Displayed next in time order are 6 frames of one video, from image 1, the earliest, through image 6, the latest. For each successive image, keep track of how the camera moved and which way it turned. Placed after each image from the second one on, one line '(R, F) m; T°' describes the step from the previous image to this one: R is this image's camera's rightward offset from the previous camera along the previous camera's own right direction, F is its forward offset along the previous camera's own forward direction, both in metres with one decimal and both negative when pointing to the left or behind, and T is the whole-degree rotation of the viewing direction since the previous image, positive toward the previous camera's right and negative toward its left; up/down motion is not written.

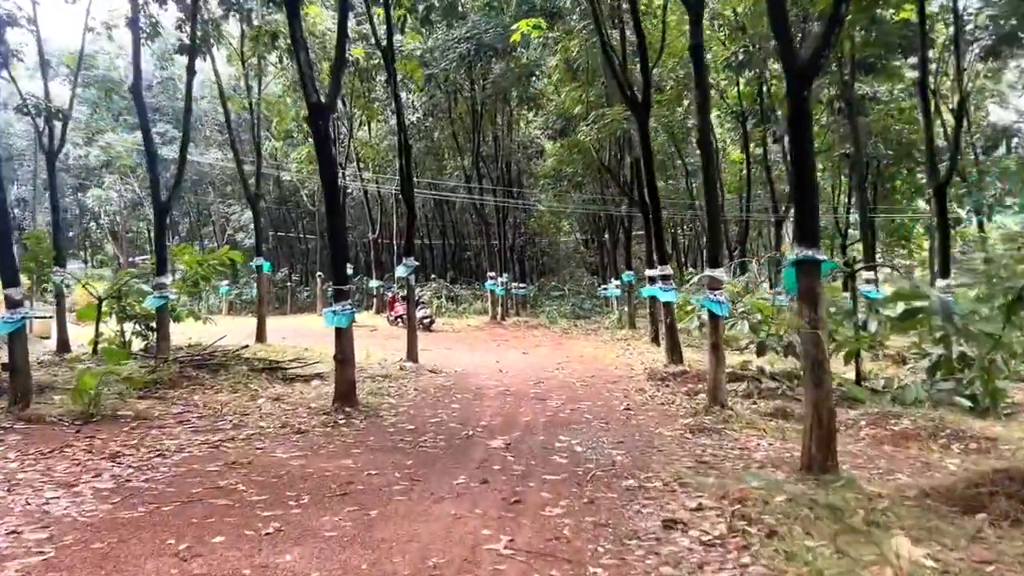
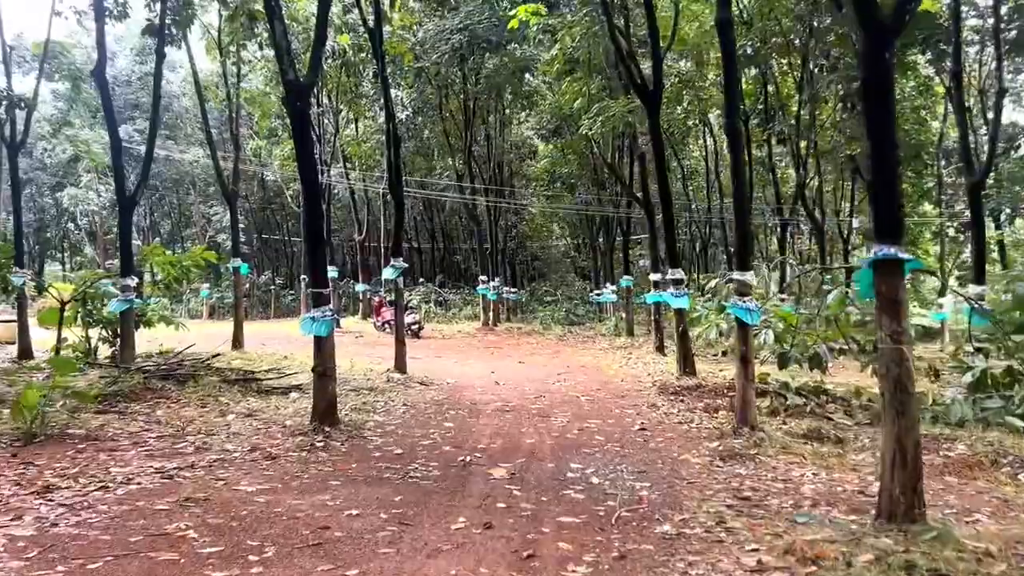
(-0.1, +0.9) m; +1°
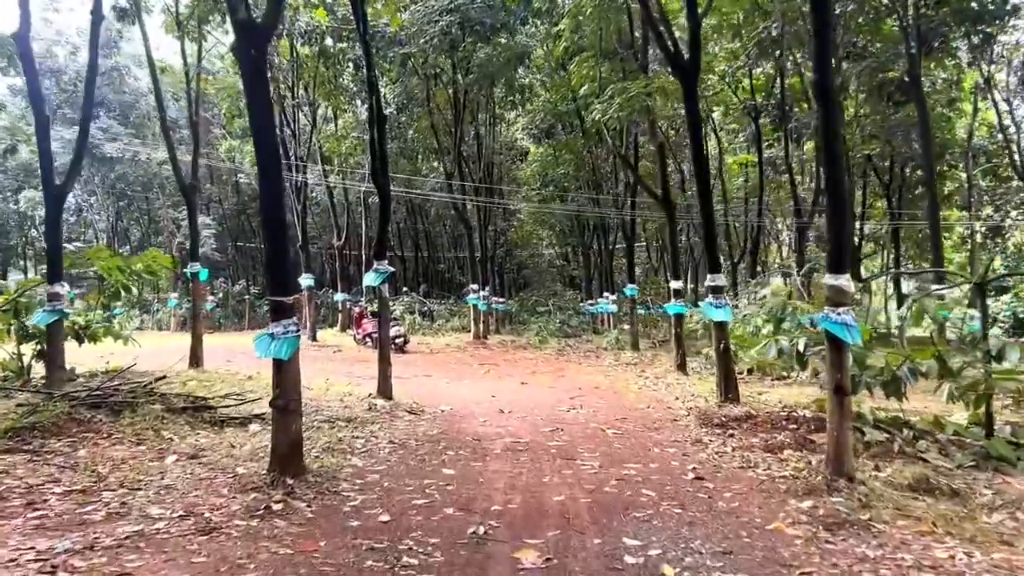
(-0.2, +1.6) m; +1°
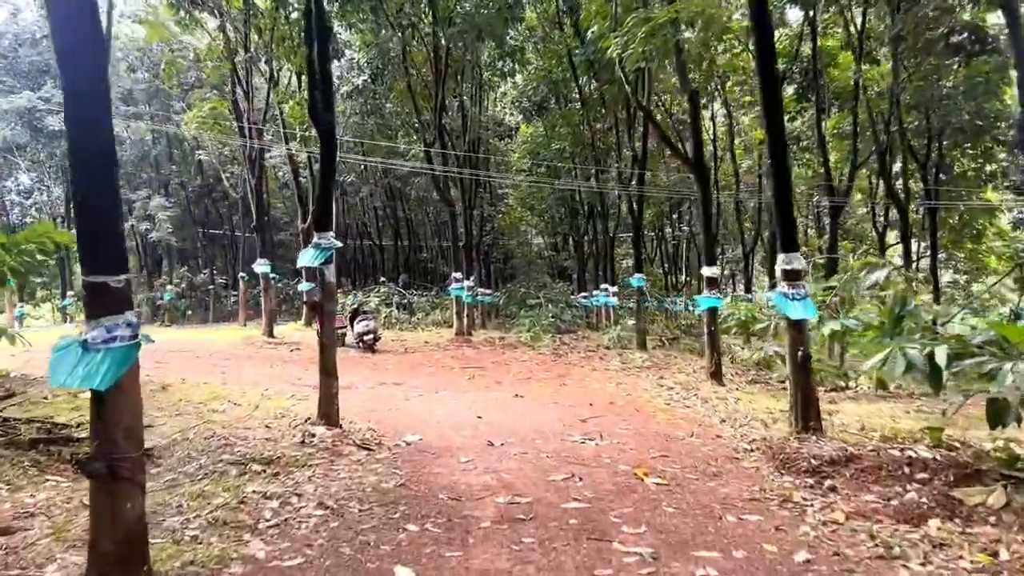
(-0.1, +2.3) m; +1°
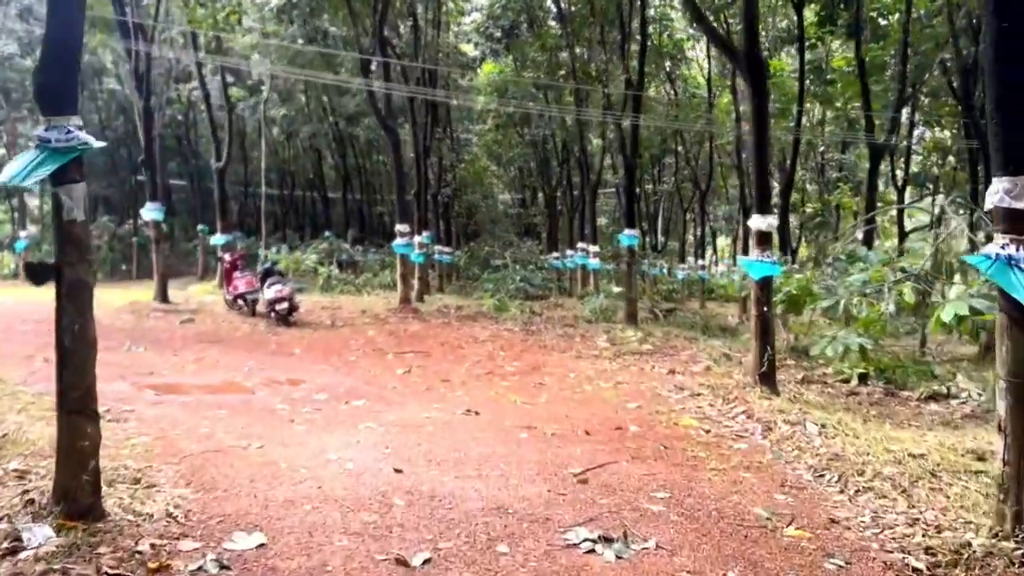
(+0.1, +2.9) m; +2°
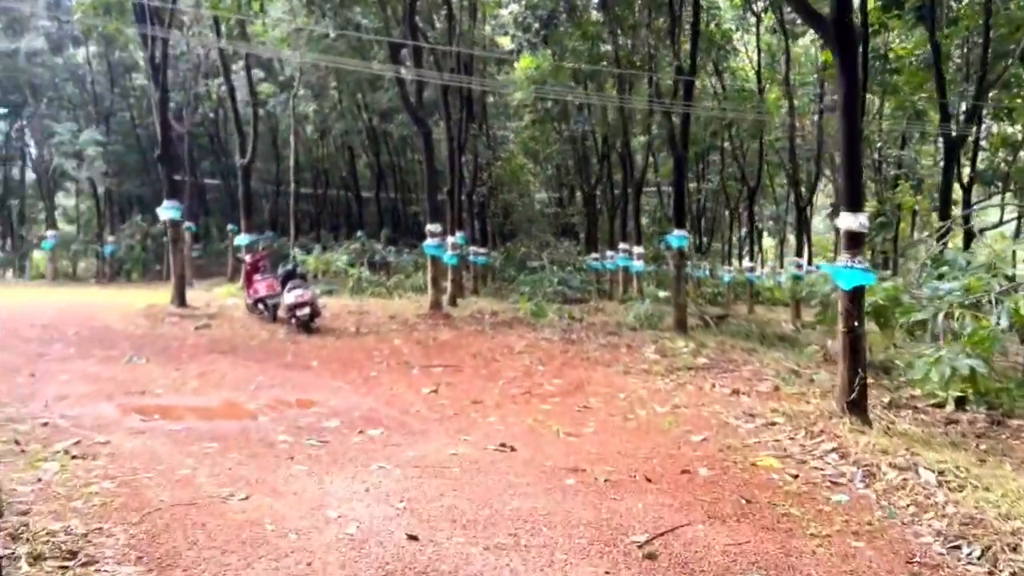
(0.0, +0.8) m; -2°
